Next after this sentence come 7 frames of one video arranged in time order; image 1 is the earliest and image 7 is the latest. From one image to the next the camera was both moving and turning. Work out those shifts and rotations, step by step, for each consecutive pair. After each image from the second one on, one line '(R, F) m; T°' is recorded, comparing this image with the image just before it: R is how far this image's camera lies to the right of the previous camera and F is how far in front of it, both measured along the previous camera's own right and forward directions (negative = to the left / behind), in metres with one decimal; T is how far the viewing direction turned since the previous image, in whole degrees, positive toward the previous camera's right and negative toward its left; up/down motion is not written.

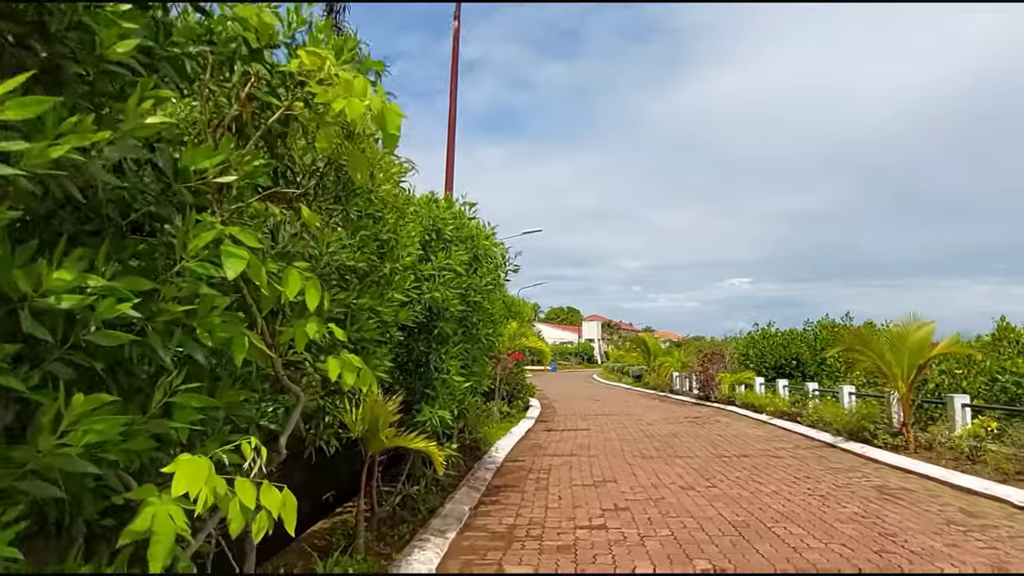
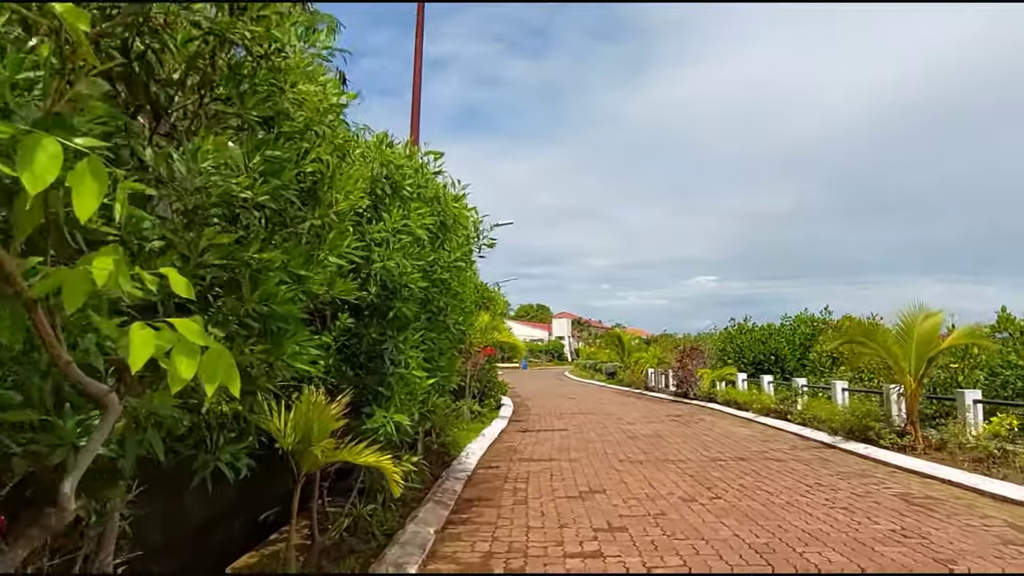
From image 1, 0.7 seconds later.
(0.0, +1.2) m; +2°
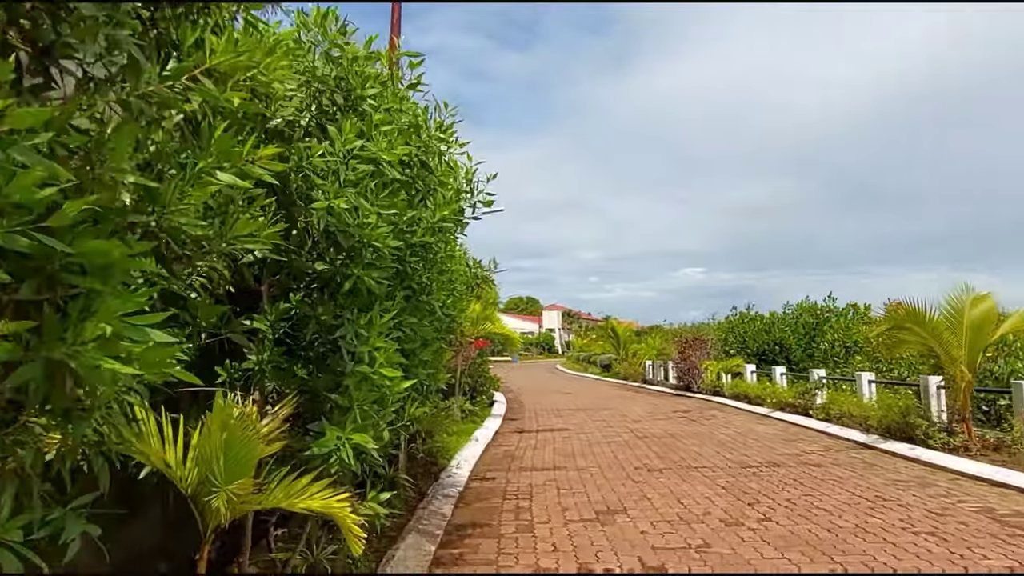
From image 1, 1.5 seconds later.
(-0.1, +1.5) m; +1°
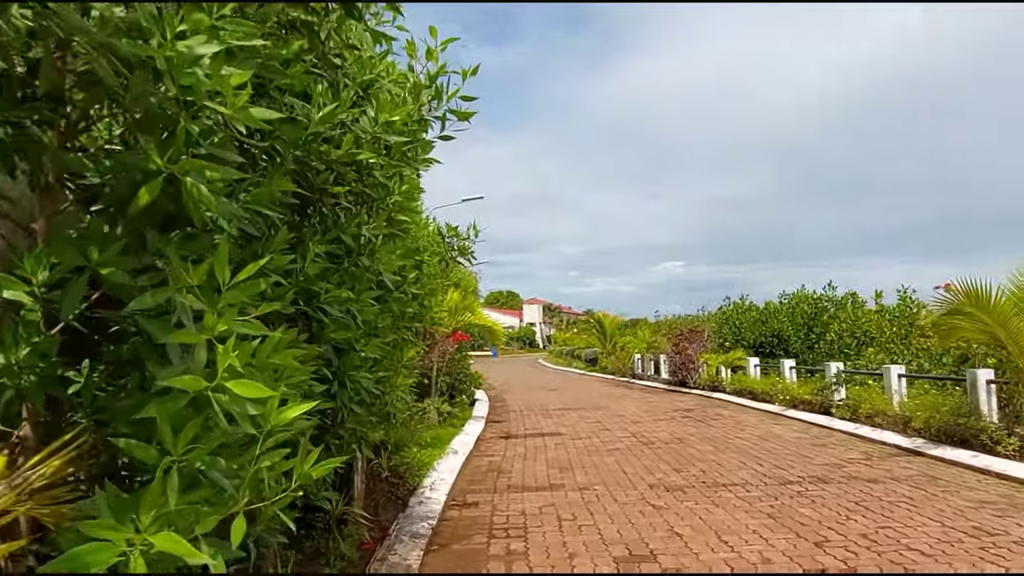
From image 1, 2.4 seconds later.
(-0.1, +1.7) m; +2°
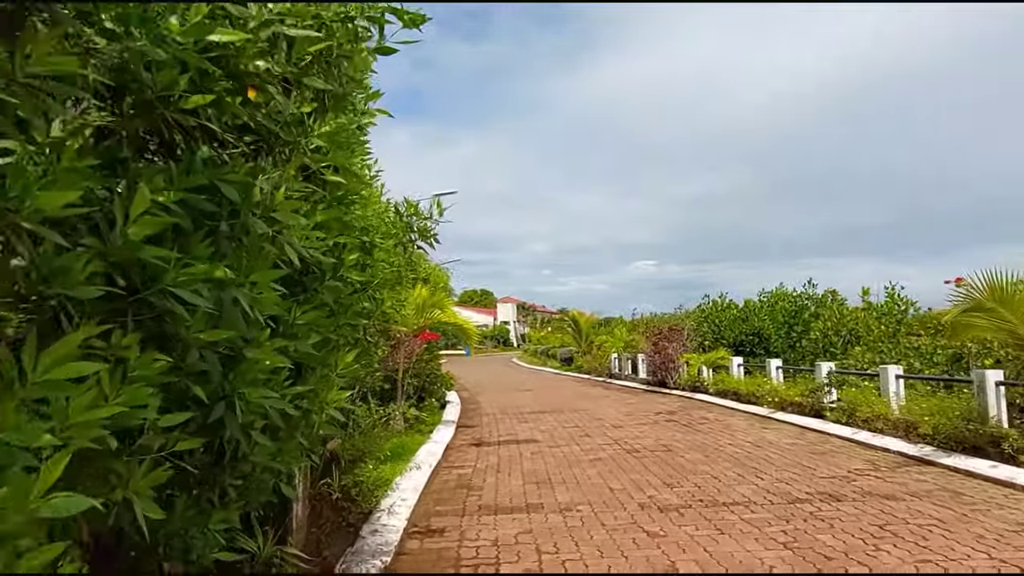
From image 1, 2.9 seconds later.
(0.0, +1.0) m; +2°
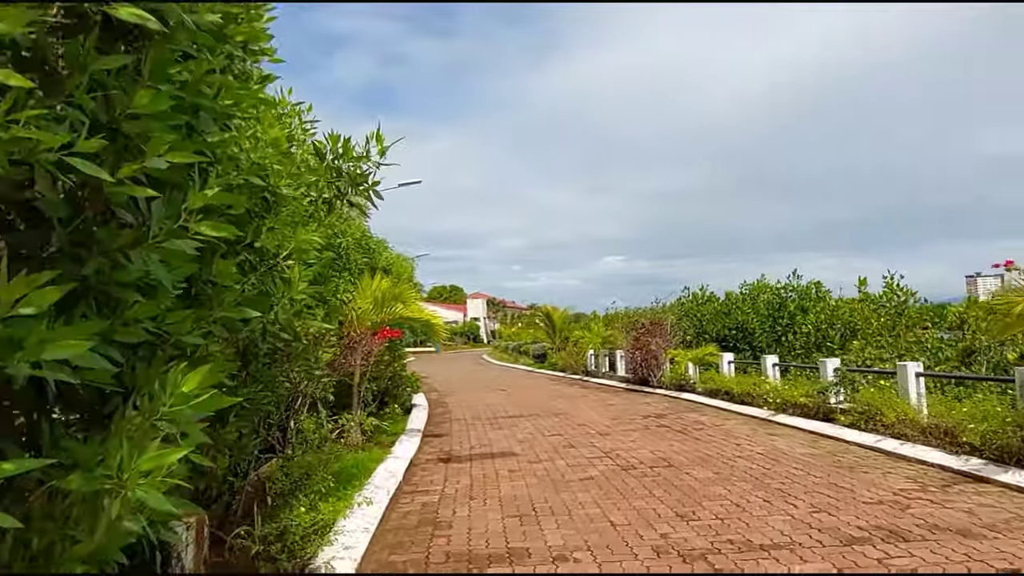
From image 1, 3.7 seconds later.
(0.0, +1.5) m; +2°
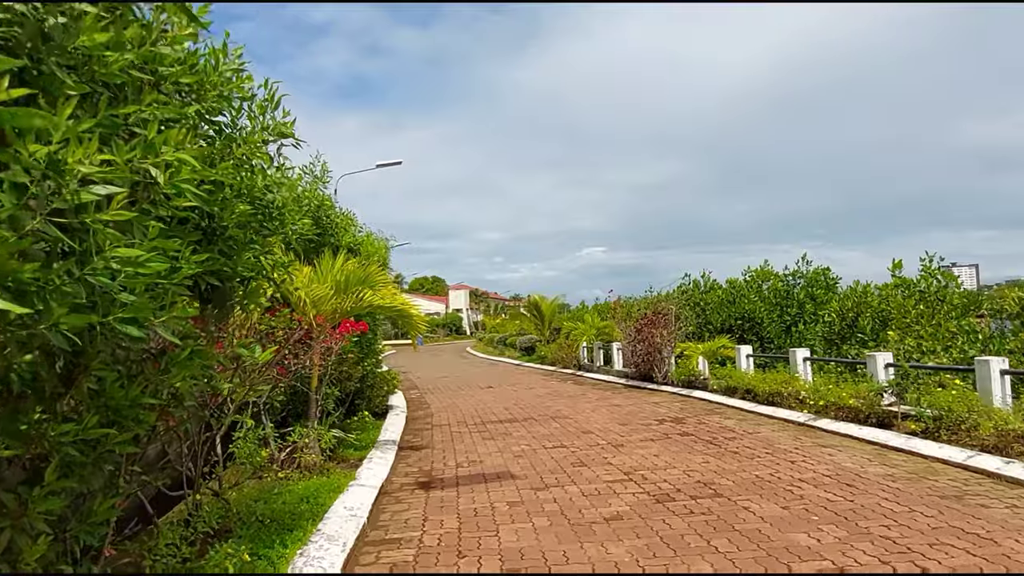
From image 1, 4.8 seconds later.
(-0.1, +2.0) m; +1°
